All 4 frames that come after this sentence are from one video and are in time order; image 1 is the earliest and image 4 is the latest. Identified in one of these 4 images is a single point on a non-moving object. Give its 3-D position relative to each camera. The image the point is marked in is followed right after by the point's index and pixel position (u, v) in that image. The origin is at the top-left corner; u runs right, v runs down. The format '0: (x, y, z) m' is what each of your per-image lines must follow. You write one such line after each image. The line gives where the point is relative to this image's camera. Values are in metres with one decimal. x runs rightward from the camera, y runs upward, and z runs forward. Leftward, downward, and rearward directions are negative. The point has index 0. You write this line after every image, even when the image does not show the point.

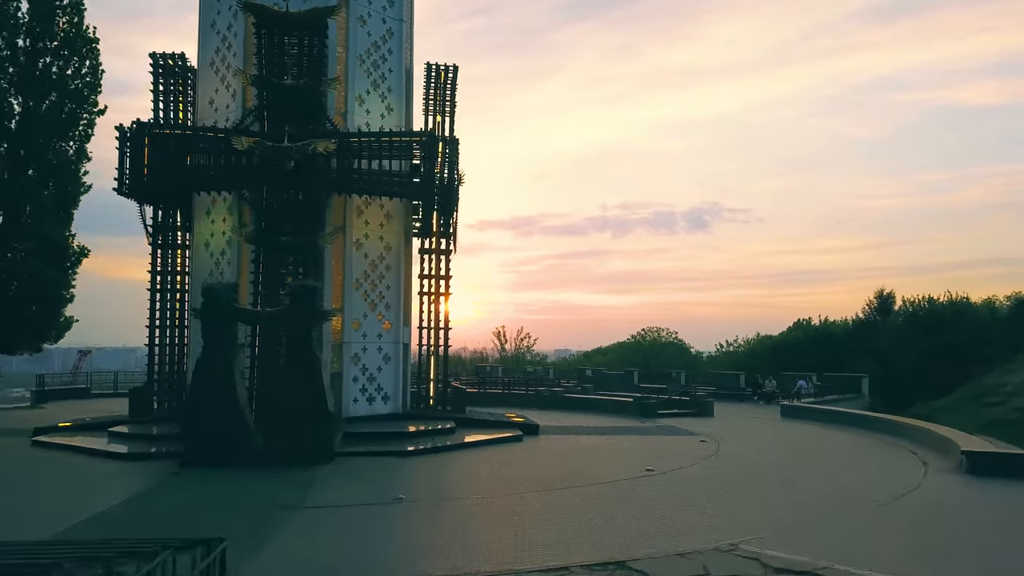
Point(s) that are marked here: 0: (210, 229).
0: (-7.5, +1.5, +17.8) m
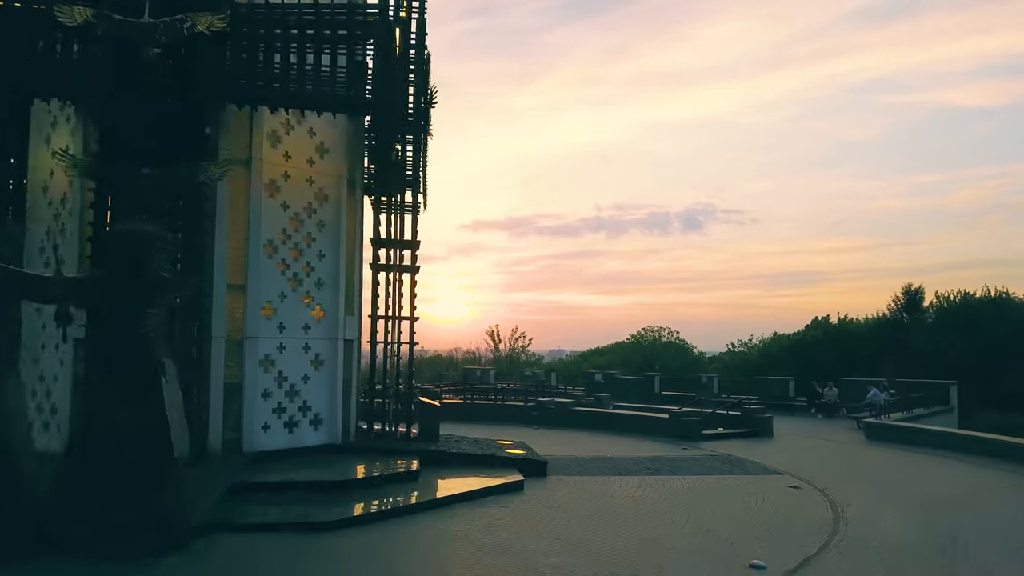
0: (-7.5, +2.0, +11.8) m
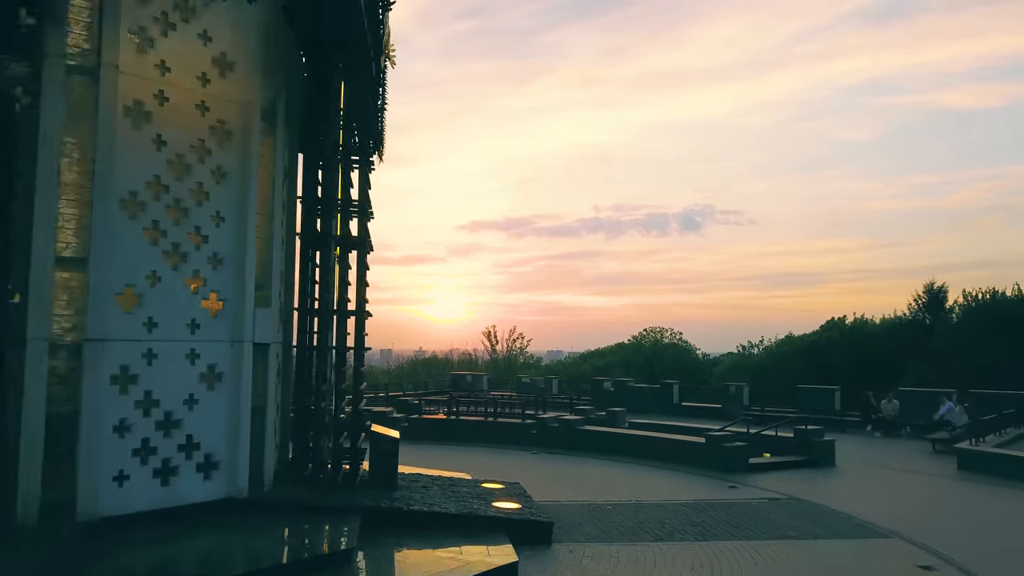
0: (-7.6, +2.2, +7.8) m
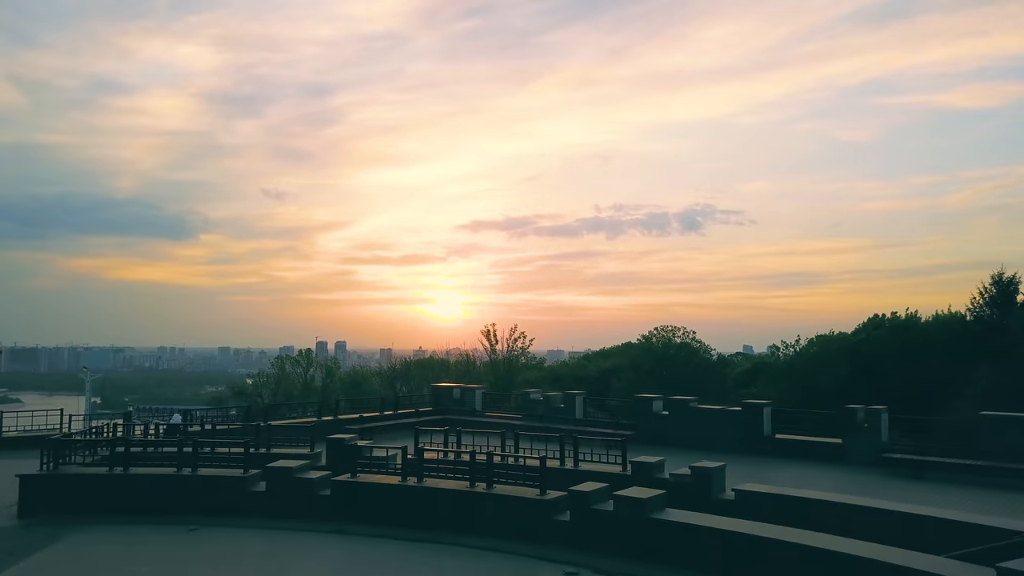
0: (-7.5, +2.9, -0.5) m
